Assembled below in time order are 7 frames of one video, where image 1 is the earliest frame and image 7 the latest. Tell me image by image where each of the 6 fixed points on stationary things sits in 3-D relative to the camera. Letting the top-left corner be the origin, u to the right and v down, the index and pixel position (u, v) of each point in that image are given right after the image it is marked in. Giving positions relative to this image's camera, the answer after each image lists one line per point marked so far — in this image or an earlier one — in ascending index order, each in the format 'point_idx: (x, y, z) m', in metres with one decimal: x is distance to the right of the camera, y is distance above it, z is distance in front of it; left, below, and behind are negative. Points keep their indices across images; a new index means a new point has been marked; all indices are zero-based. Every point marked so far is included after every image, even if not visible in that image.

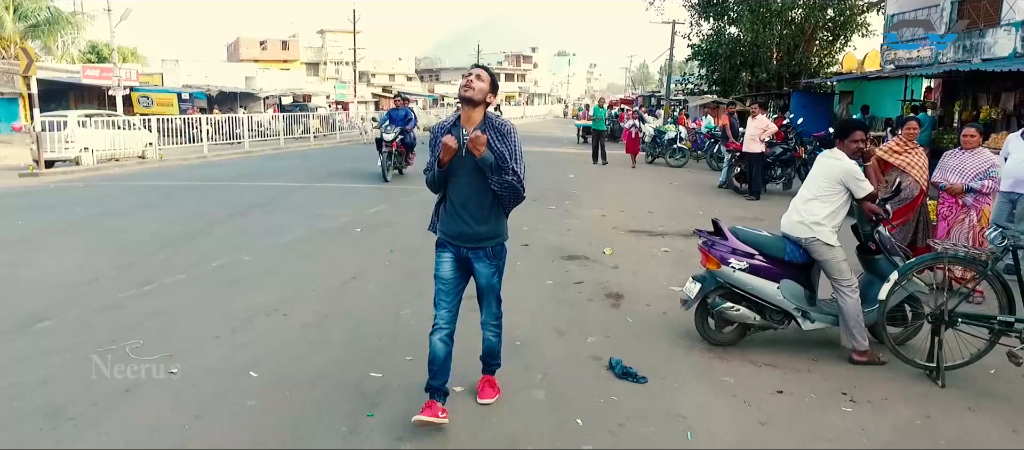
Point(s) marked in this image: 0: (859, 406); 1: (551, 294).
0: (+1.7, -0.9, +3.6) m
1: (+0.3, -0.5, +5.4) m
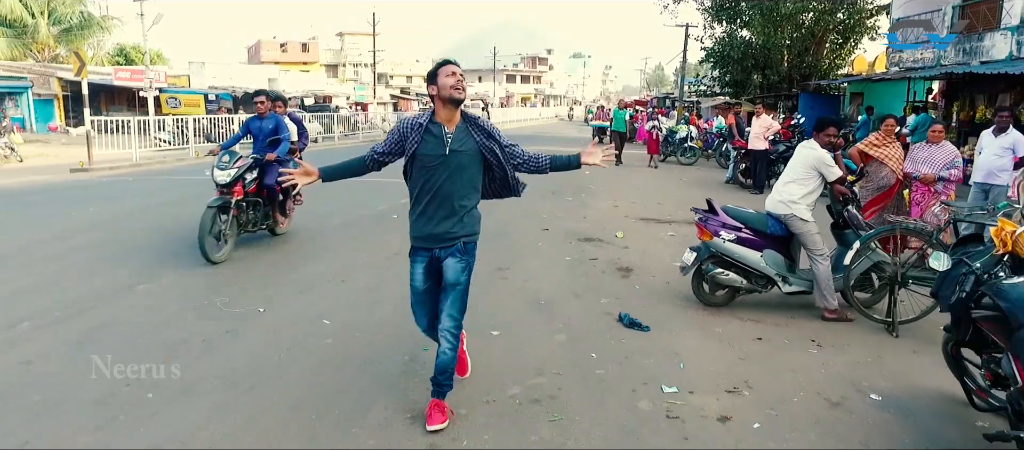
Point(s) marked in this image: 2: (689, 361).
0: (+1.9, -0.7, +4.4) m
1: (+0.5, -0.4, +6.2) m
2: (+1.0, -0.8, +4.1) m
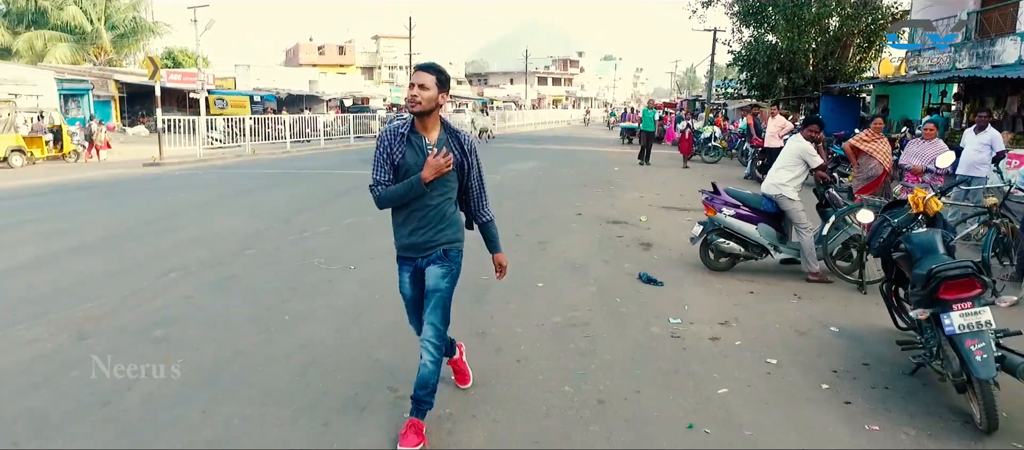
0: (+2.2, -0.6, +5.5) m
1: (+0.9, -0.2, +7.4) m
2: (+1.3, -0.6, +5.2) m
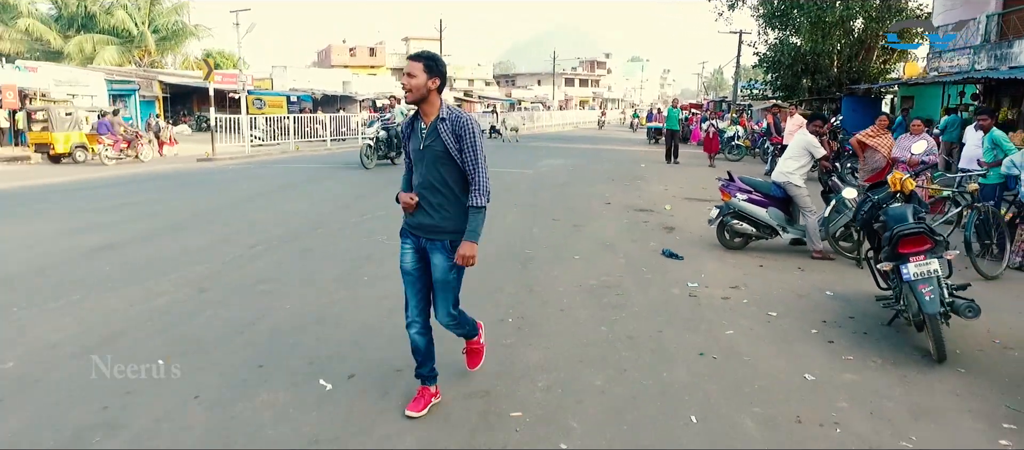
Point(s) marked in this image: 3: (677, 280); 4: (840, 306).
0: (+2.5, -0.4, +6.3) m
1: (+1.3, 0.0, +8.3) m
2: (+1.6, -0.4, +6.1) m
3: (+1.3, -0.4, +5.9) m
4: (+2.3, -0.6, +5.2) m
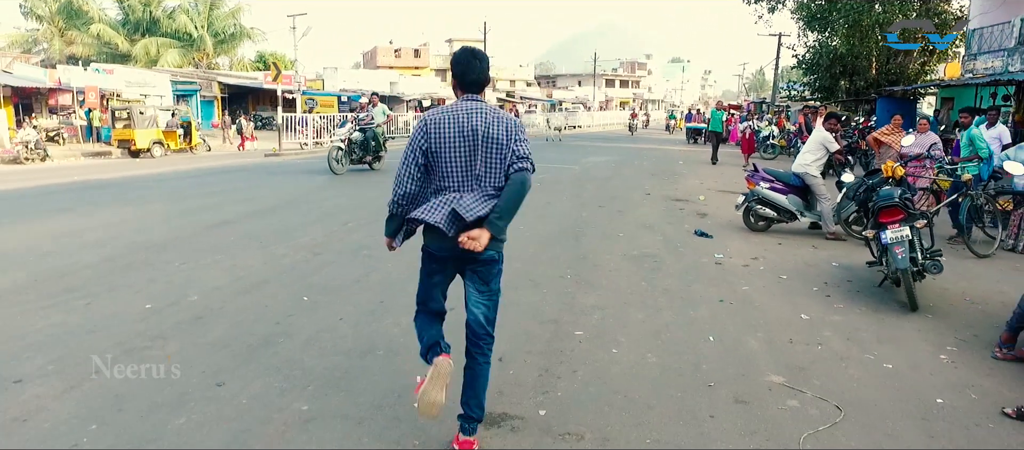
0: (+3.1, -0.2, +7.4) m
1: (+2.0, +0.2, +9.4) m
2: (+2.2, -0.3, +7.2) m
3: (+1.9, -0.3, +7.0) m
4: (+2.8, -0.4, +6.2) m
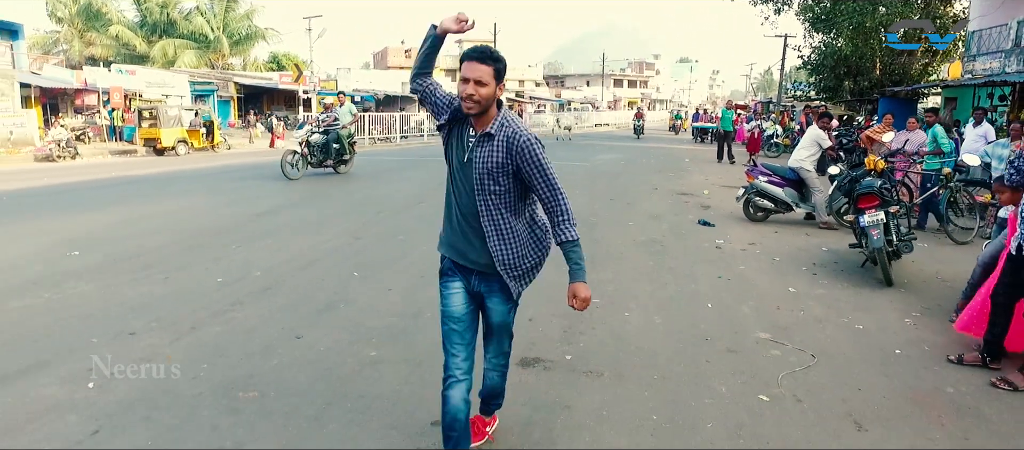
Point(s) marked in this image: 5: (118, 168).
0: (+3.3, -0.1, +8.1) m
1: (+2.2, +0.3, +10.1) m
2: (+2.4, -0.1, +7.9) m
3: (+2.1, -0.2, +7.8) m
4: (+3.0, -0.3, +6.9) m
5: (-10.4, +1.5, +19.2) m
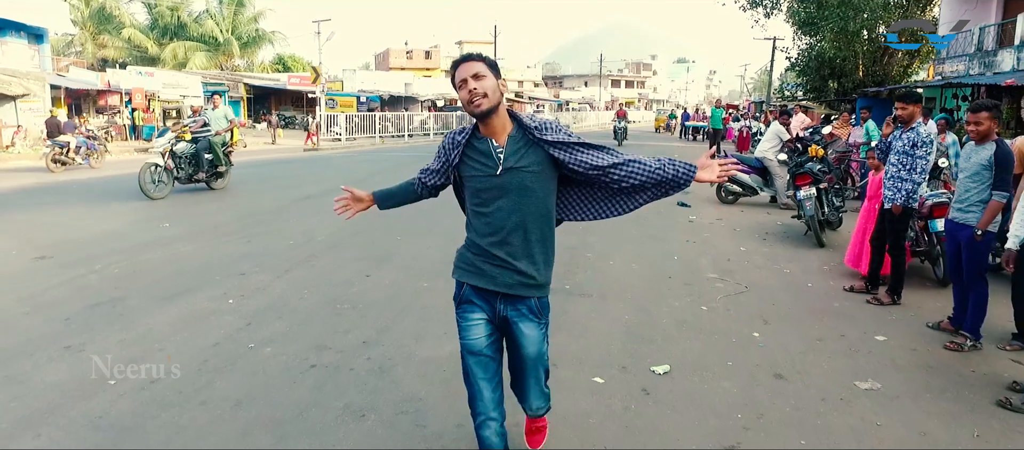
0: (+3.4, +0.1, +9.6) m
1: (+2.3, +0.5, +11.6) m
2: (+2.5, +0.1, +9.4) m
3: (+2.2, +0.1, +9.3) m
4: (+3.1, 0.0, +8.4) m
5: (-10.3, +1.8, +20.8) m
